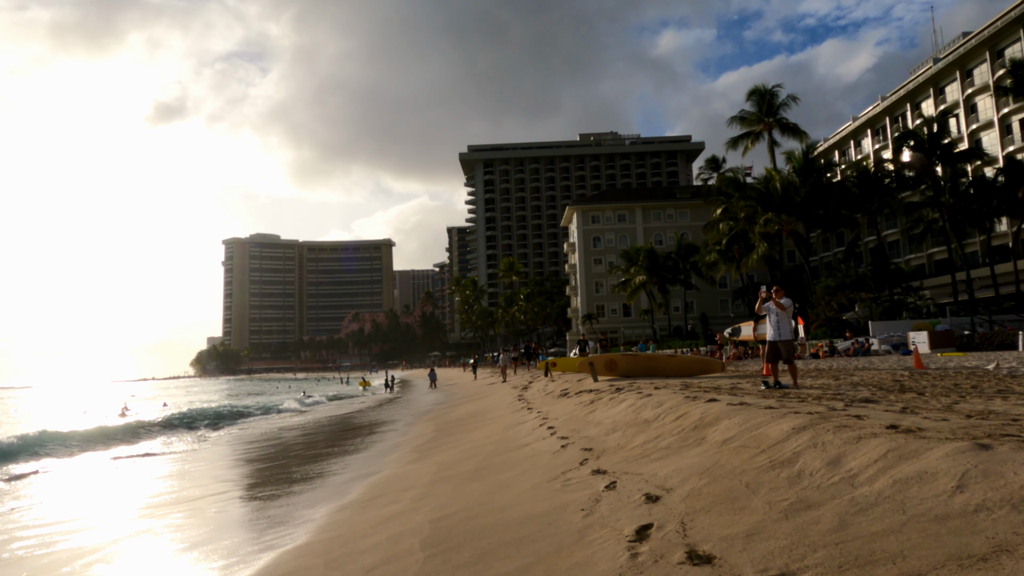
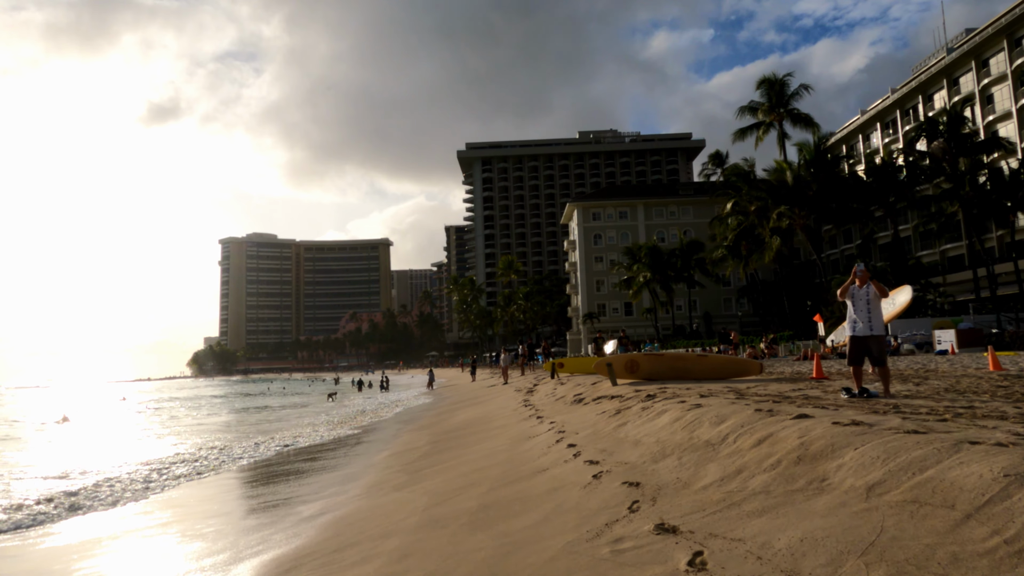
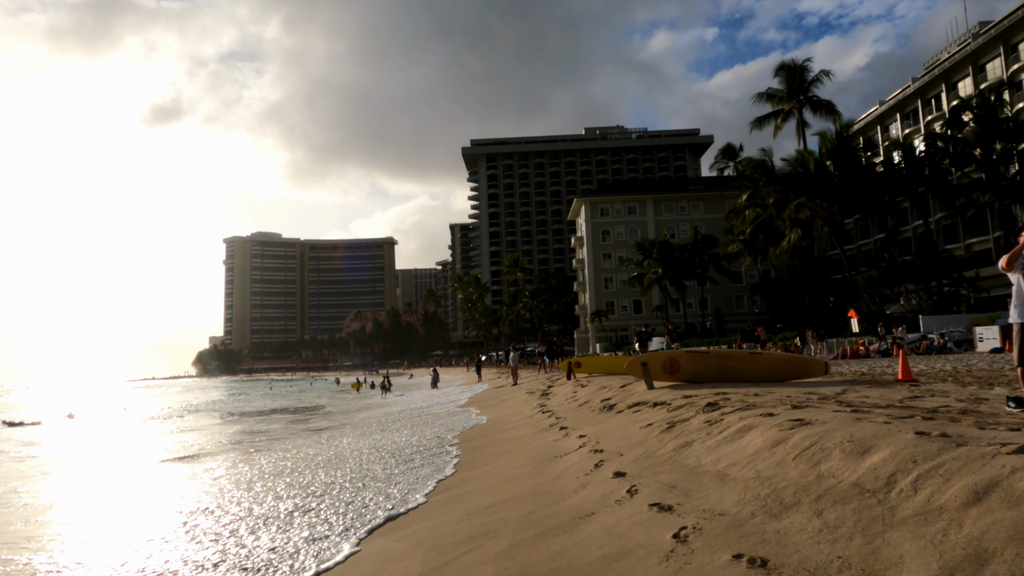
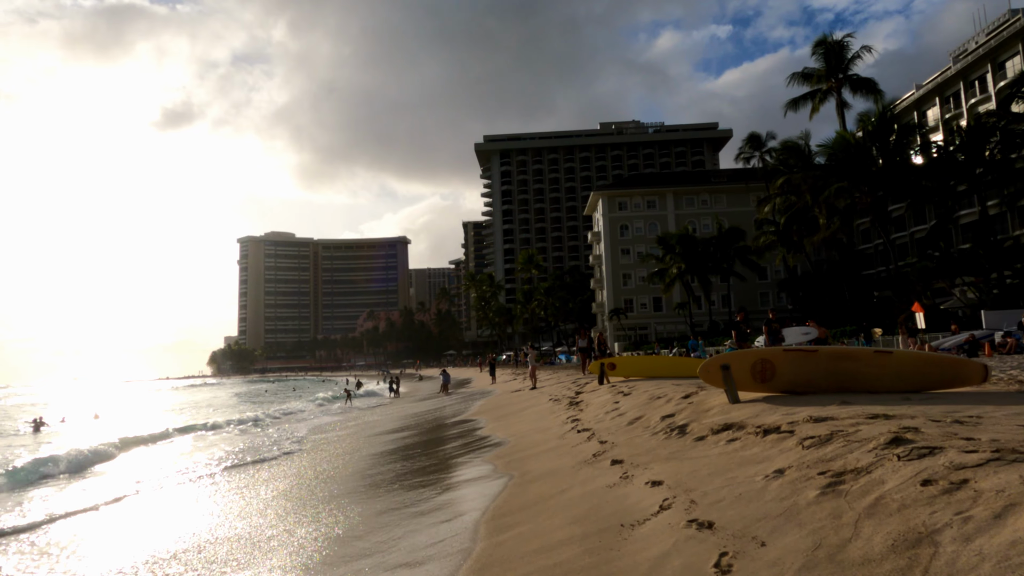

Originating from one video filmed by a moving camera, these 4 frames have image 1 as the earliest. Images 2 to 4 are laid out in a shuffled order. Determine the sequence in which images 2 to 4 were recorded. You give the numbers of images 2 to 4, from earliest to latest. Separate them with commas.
2, 3, 4
